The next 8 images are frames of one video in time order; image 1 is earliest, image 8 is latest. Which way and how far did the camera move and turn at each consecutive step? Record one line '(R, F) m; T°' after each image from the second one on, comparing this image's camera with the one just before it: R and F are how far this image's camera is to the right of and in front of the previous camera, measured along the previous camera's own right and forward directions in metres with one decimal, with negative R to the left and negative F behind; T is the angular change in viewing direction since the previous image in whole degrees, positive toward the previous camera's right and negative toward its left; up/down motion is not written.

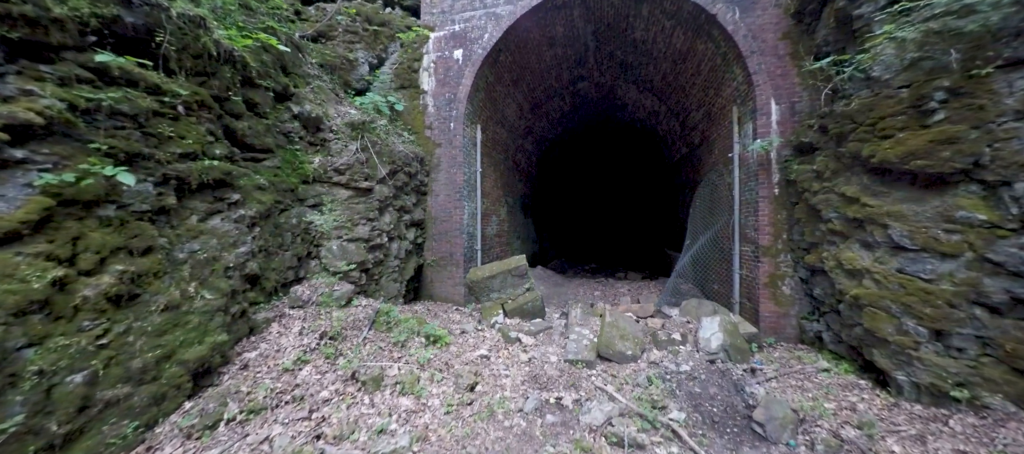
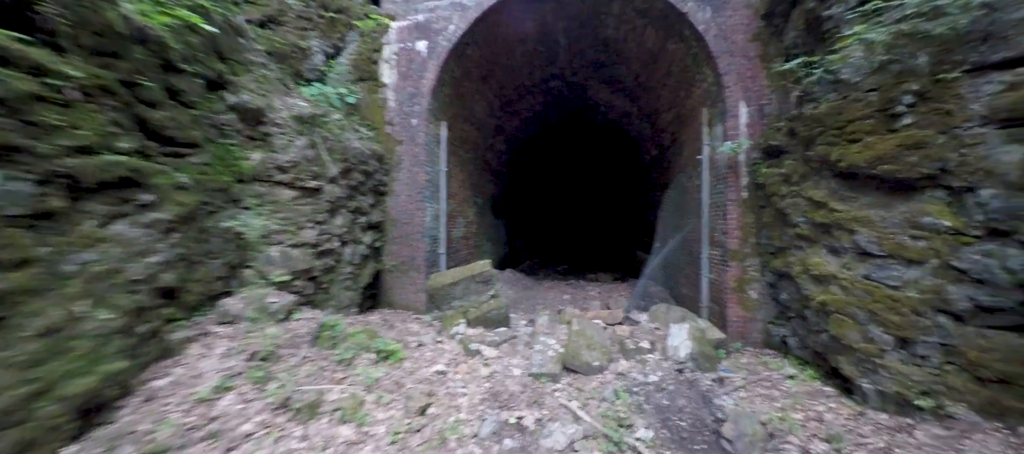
(+0.3, +0.3) m; +3°
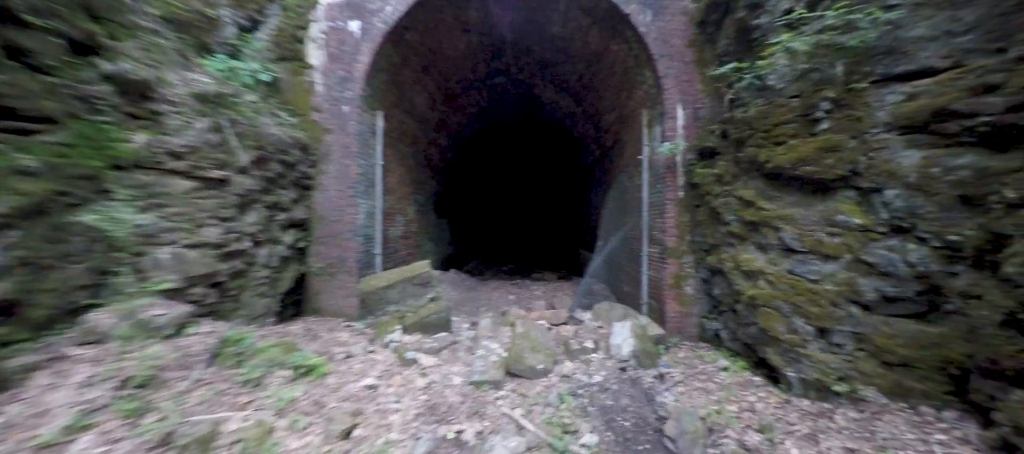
(+0.2, +0.2) m; +7°
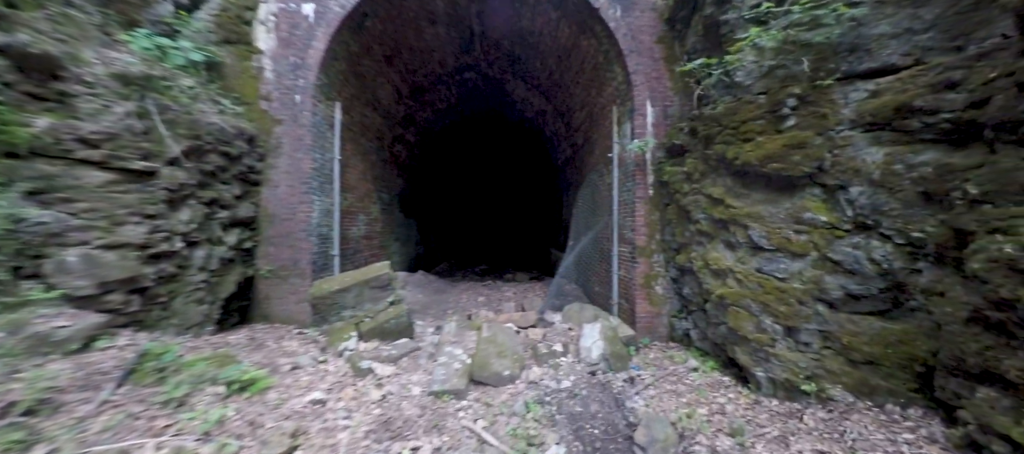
(+0.2, +0.2) m; +3°
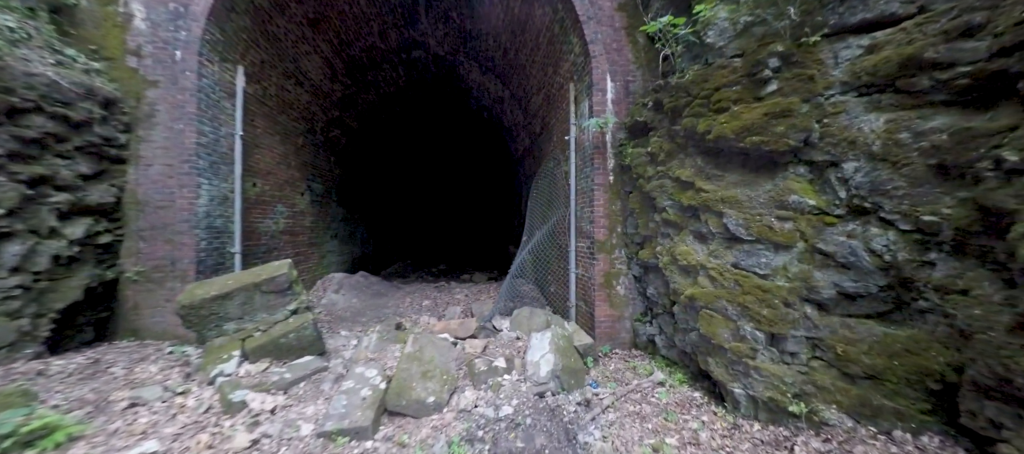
(+0.5, +0.7) m; +4°
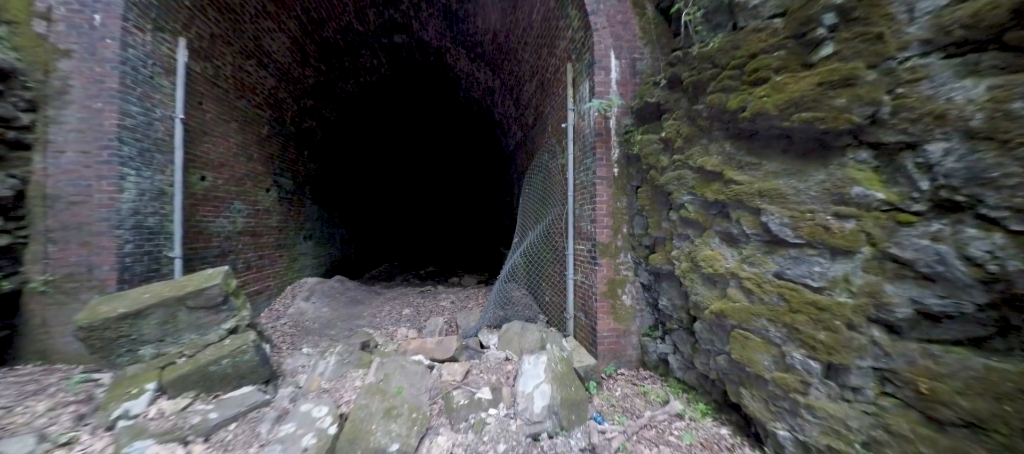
(+0.1, +0.6) m; +1°
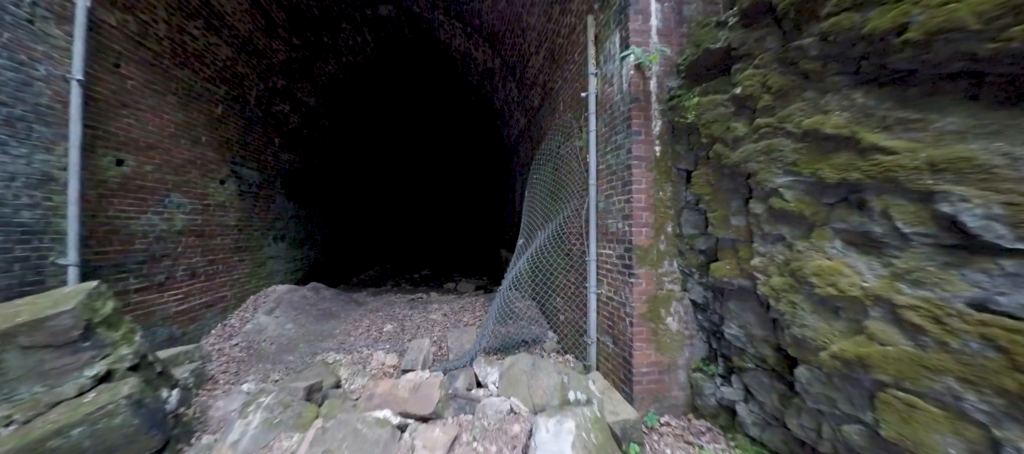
(0.0, +0.9) m; 0°
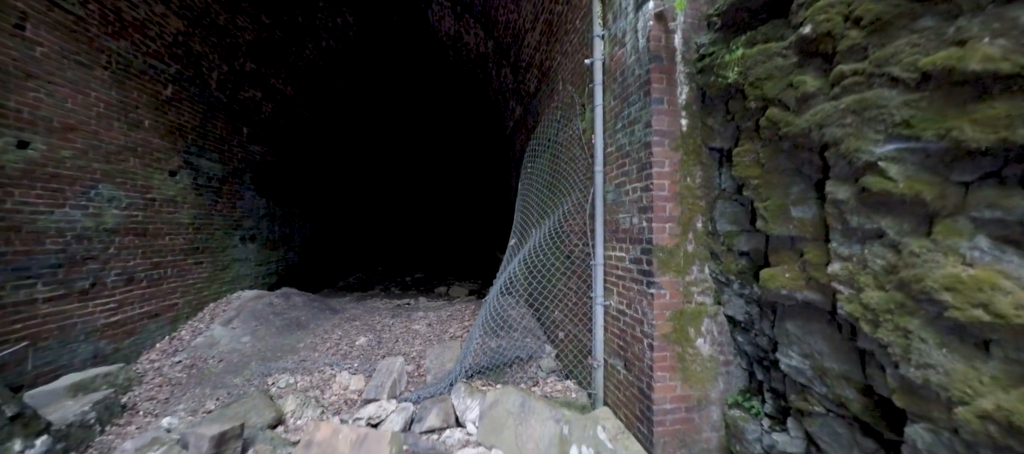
(+0.1, +0.5) m; 0°
